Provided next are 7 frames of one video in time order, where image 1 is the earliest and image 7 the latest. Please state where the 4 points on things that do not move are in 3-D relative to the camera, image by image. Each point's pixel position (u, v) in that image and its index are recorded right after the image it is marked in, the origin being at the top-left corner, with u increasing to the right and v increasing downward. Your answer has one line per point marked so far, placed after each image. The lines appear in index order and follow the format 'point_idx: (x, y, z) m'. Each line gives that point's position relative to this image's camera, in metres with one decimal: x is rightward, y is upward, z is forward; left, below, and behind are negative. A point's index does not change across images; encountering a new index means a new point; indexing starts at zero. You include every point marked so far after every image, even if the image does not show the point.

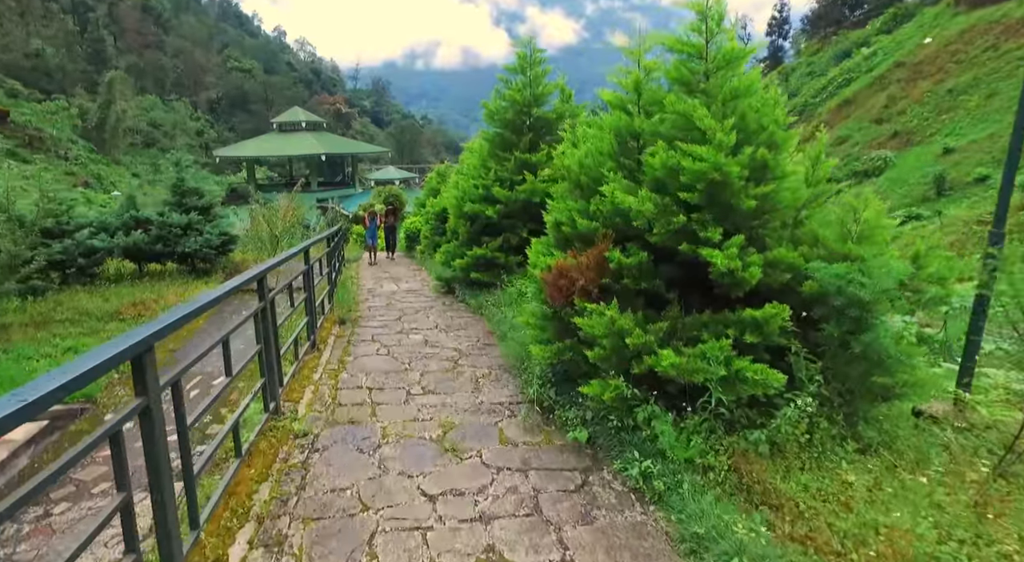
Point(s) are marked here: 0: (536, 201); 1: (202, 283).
0: (+0.3, +1.0, +7.6) m
1: (-5.6, 0.0, +10.9) m
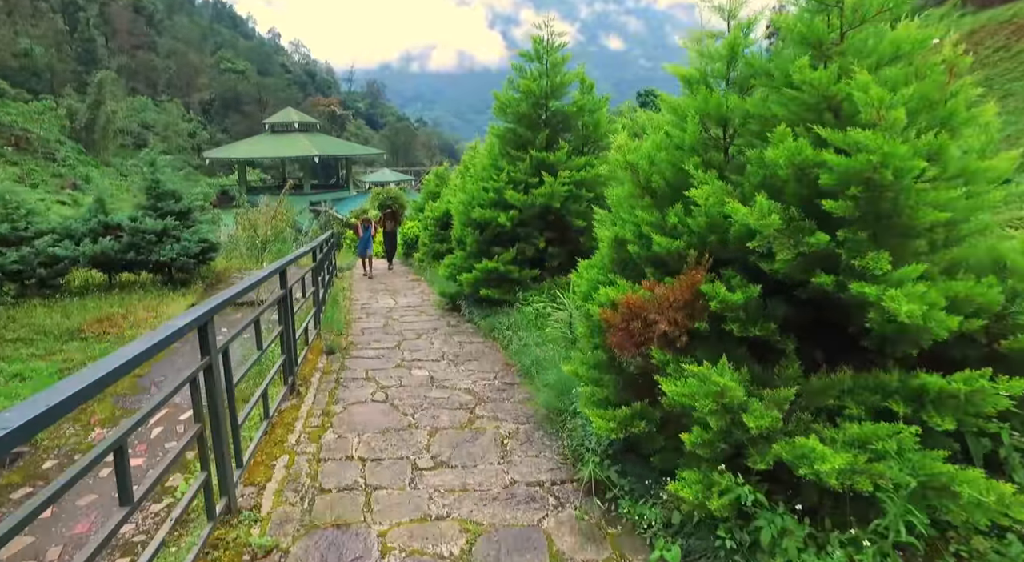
0: (+0.5, +0.8, +6.6) m
1: (-5.5, -0.2, +9.9) m
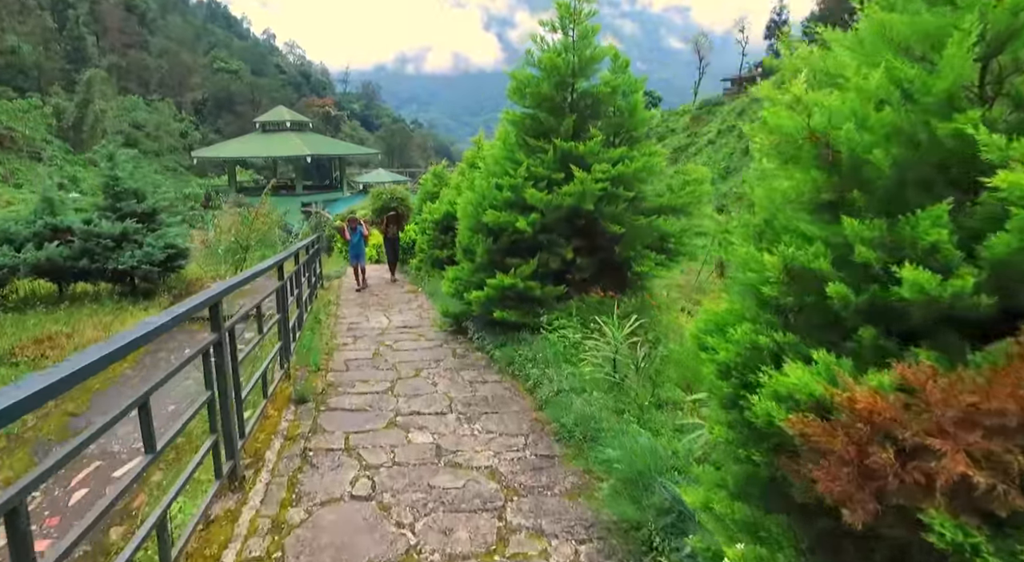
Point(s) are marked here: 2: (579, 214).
0: (+0.6, +0.6, +5.4) m
1: (-5.3, -0.4, +8.6) m
2: (+0.6, +0.6, +5.5) m
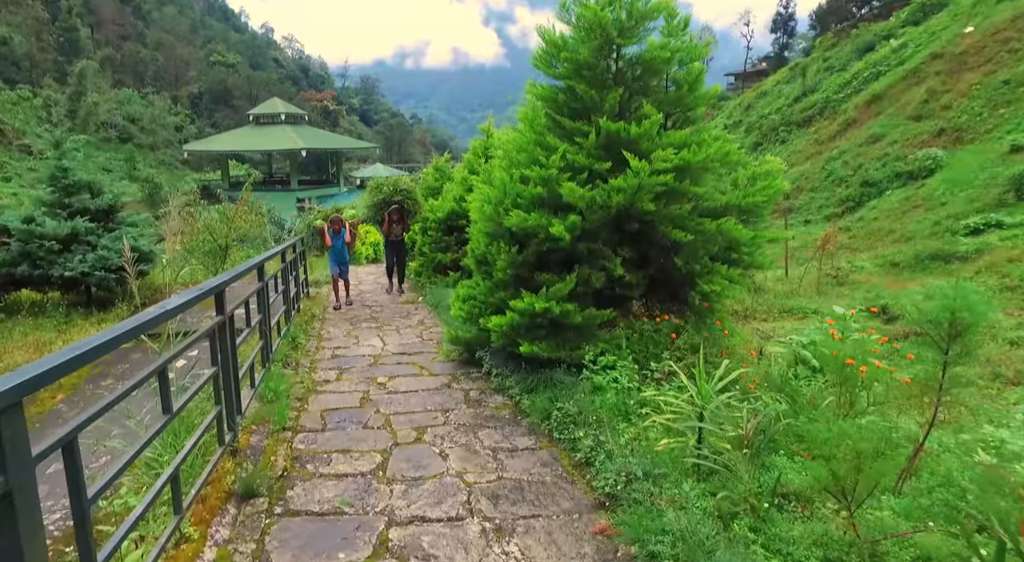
0: (+0.9, +0.5, +4.1) m
1: (-5.1, -0.5, +7.3) m
2: (+0.8, +0.5, +4.2) m
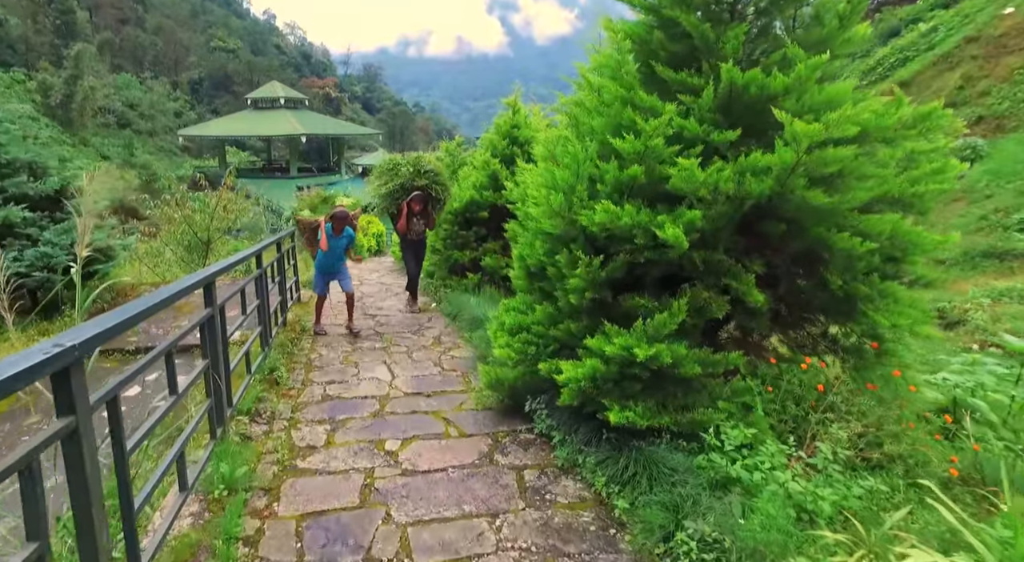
0: (+1.2, +0.4, +2.7) m
1: (-4.8, -0.6, +5.9) m
2: (+1.2, +0.3, +2.8) m
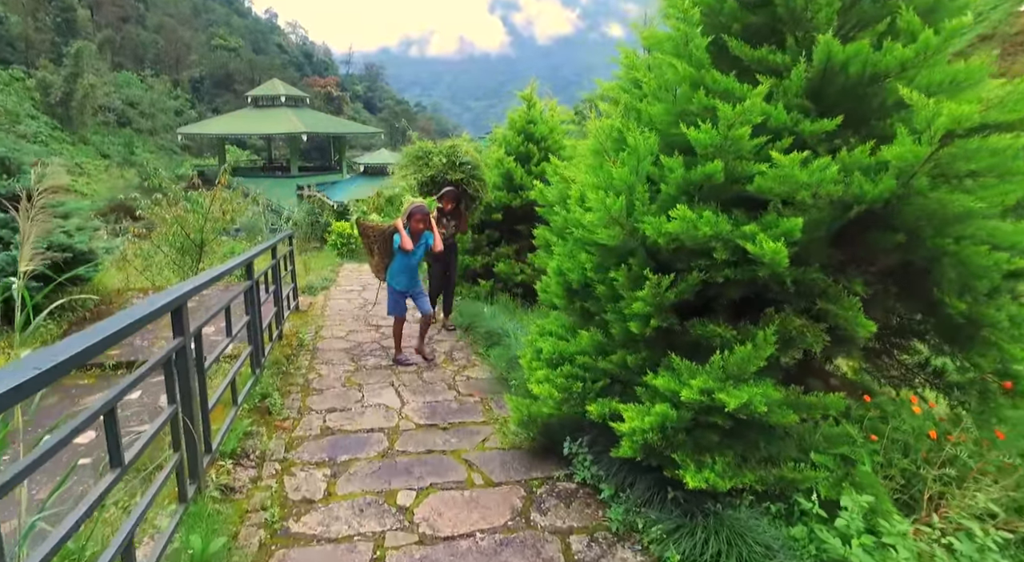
0: (+1.4, +0.3, +2.1) m
1: (-4.6, -0.6, +5.4) m
2: (+1.4, +0.2, +2.2) m
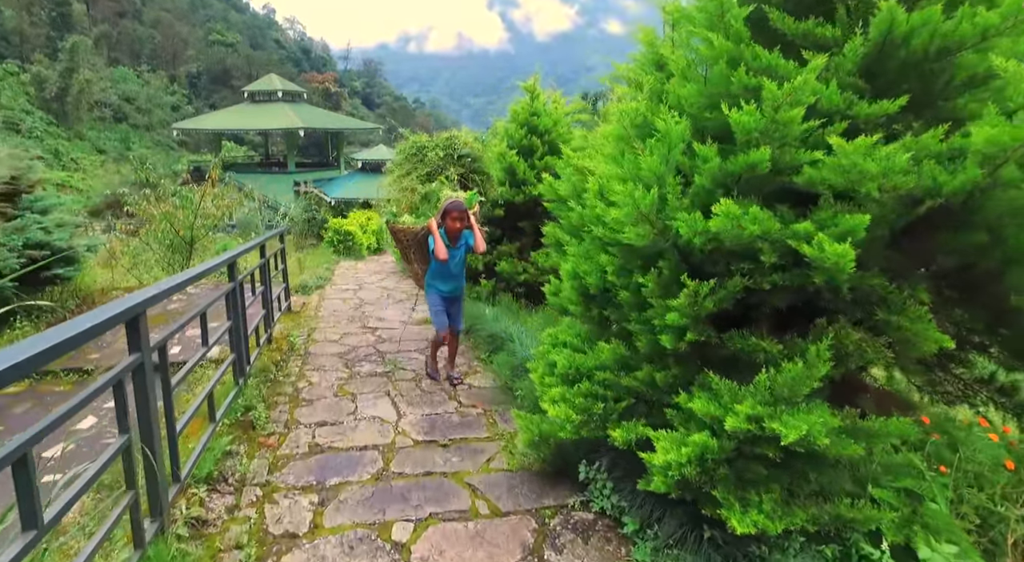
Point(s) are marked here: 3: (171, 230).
0: (+1.4, +0.2, +1.8) m
1: (-4.6, -0.6, +5.1) m
2: (+1.4, +0.2, +1.9) m
3: (-4.4, +0.6, +7.7) m
